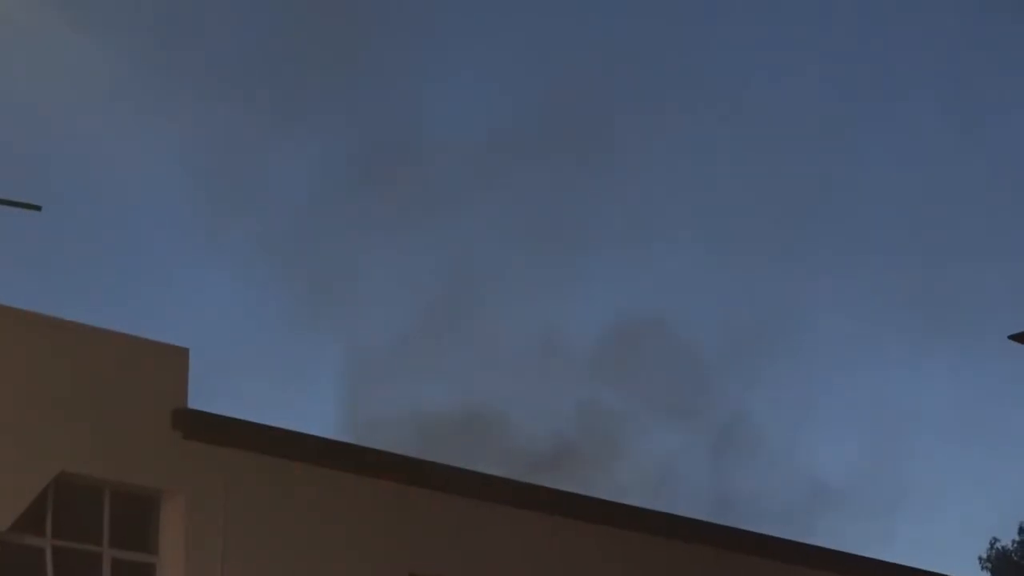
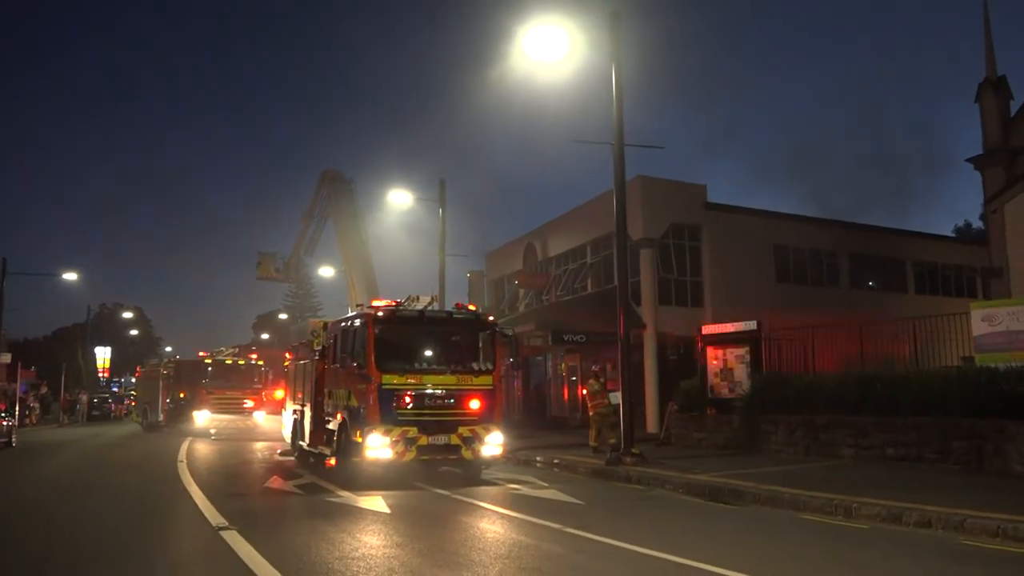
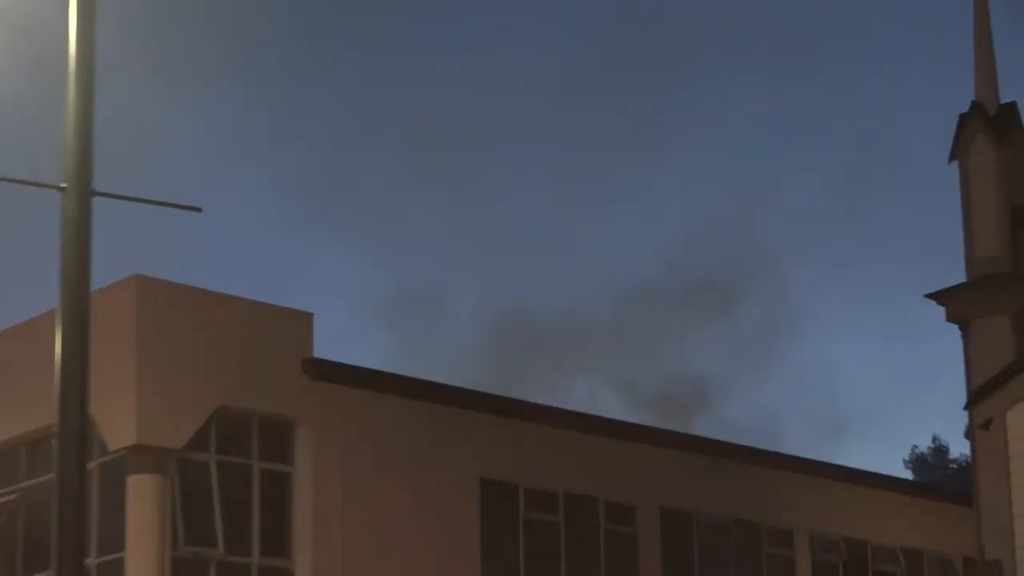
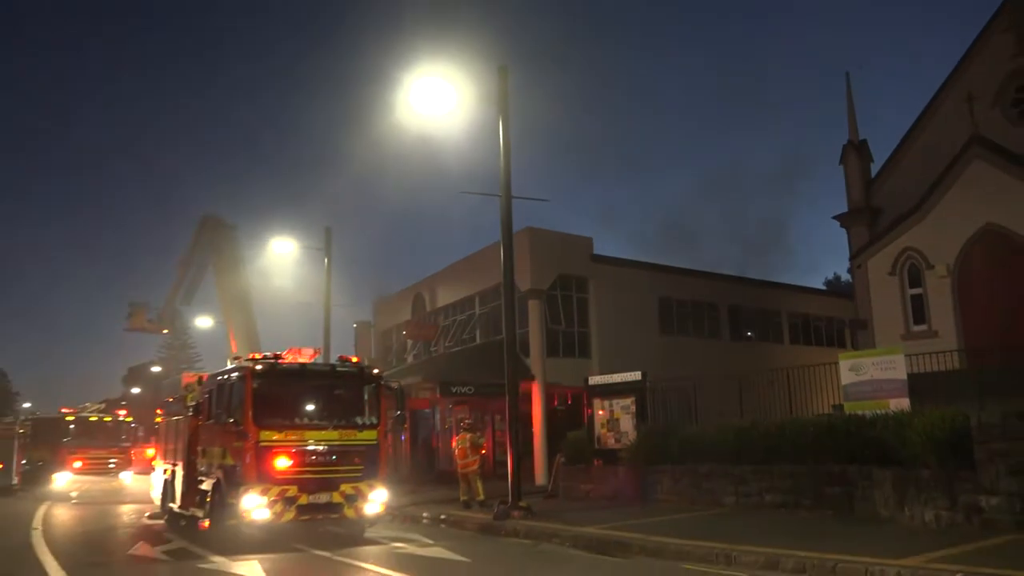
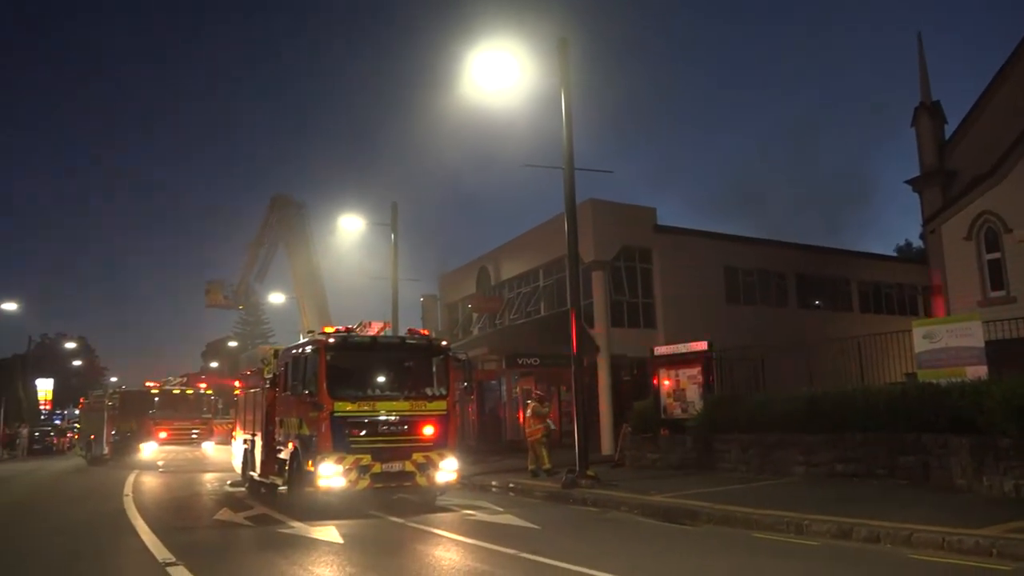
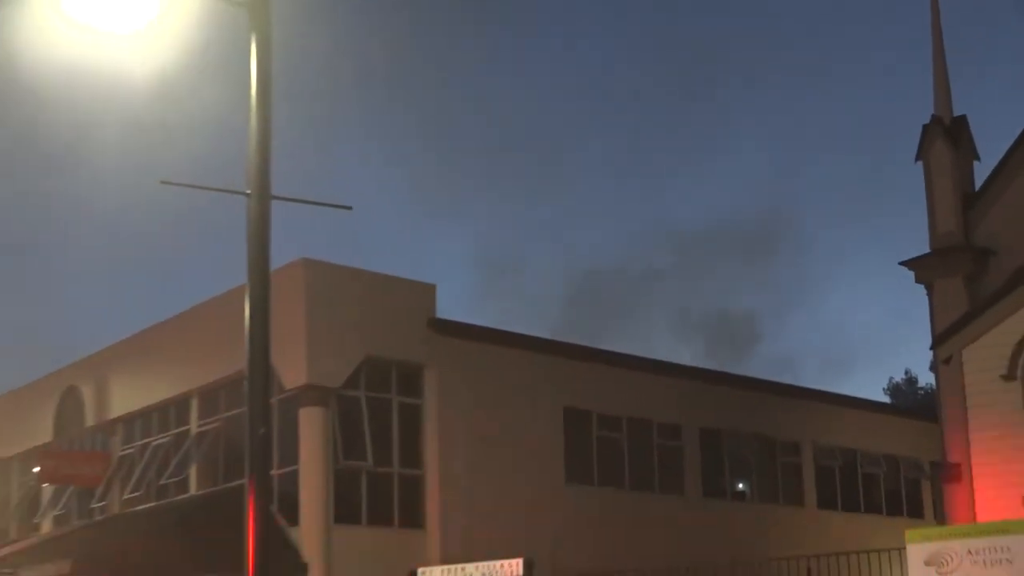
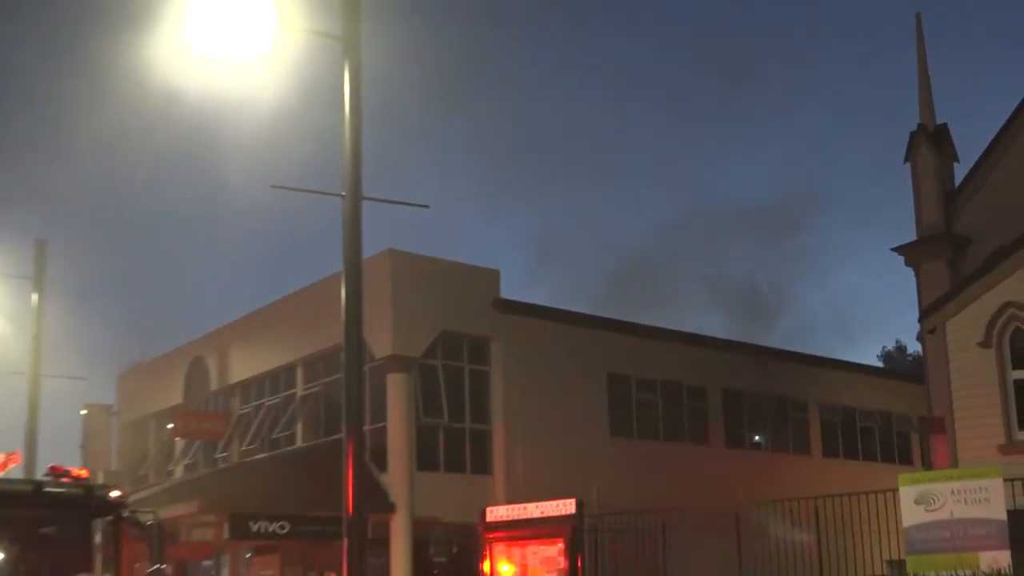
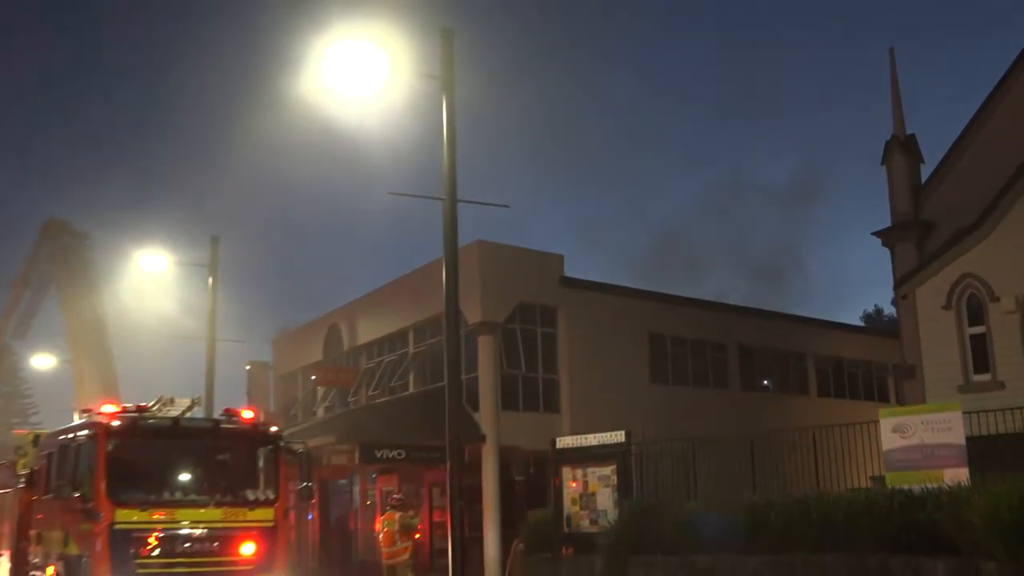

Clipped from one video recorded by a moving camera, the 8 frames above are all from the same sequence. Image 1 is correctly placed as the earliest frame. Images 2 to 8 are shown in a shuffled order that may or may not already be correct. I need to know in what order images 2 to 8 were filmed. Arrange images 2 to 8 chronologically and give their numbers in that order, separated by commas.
3, 6, 7, 8, 4, 5, 2
